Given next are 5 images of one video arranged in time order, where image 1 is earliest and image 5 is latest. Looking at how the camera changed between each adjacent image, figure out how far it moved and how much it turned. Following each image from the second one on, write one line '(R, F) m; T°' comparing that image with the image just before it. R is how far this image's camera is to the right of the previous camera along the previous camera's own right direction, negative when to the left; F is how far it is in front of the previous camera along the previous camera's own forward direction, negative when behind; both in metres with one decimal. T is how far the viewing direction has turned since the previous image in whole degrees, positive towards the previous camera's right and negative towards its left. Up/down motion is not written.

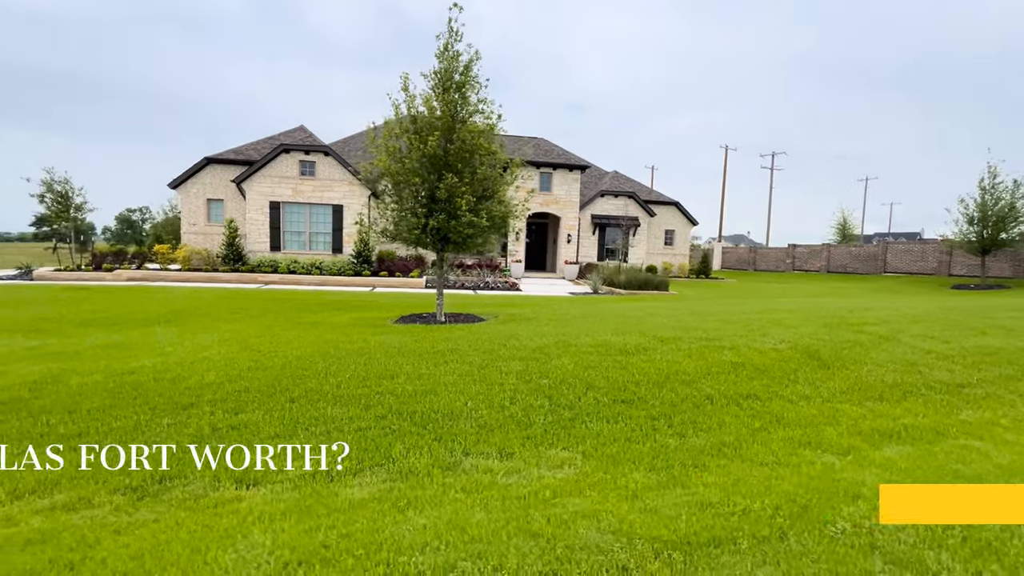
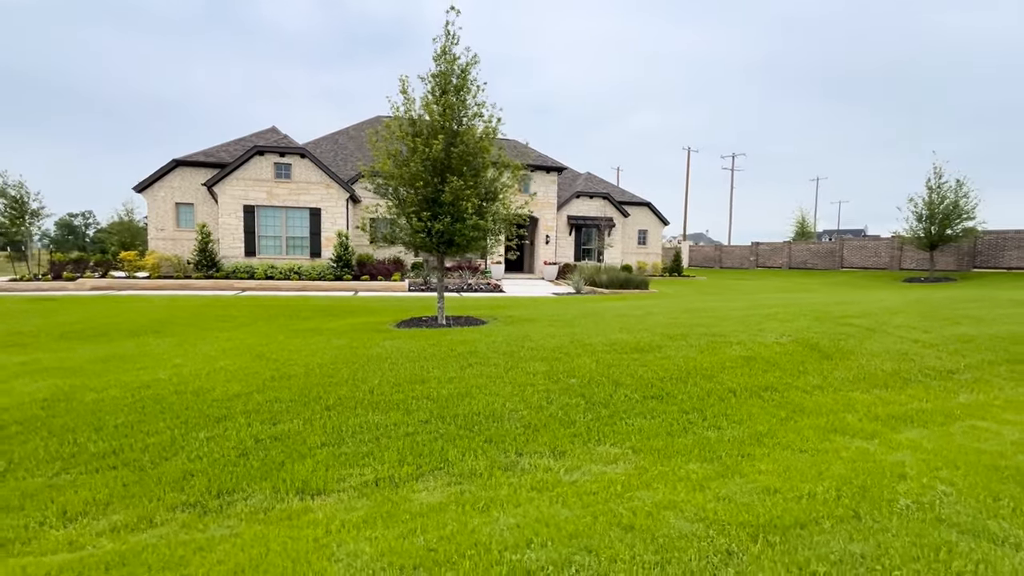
(-0.8, -0.1) m; +4°
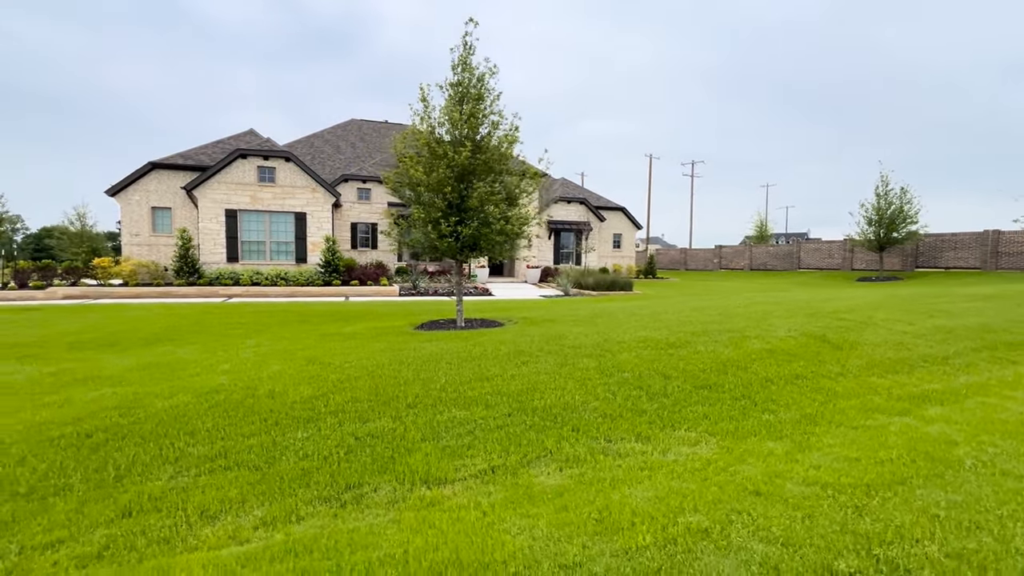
(-1.3, -0.3) m; +5°
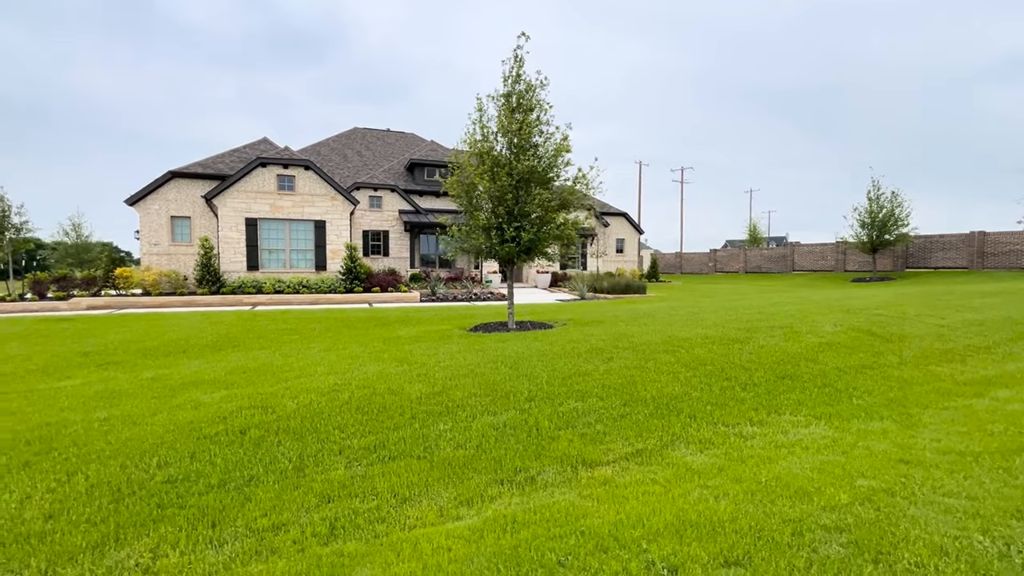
(-1.5, -0.3) m; +2°
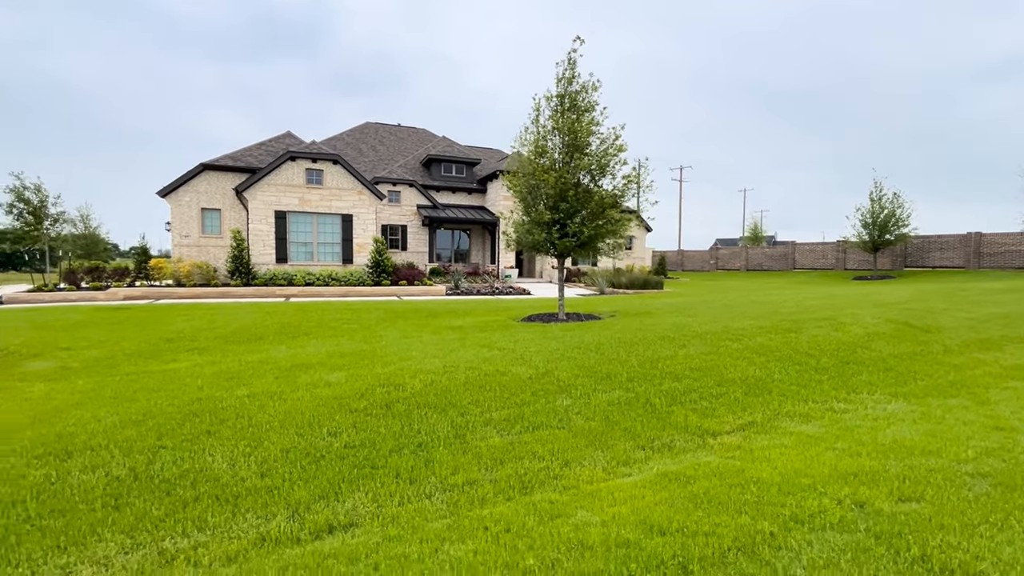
(-1.5, -0.5) m; +1°
